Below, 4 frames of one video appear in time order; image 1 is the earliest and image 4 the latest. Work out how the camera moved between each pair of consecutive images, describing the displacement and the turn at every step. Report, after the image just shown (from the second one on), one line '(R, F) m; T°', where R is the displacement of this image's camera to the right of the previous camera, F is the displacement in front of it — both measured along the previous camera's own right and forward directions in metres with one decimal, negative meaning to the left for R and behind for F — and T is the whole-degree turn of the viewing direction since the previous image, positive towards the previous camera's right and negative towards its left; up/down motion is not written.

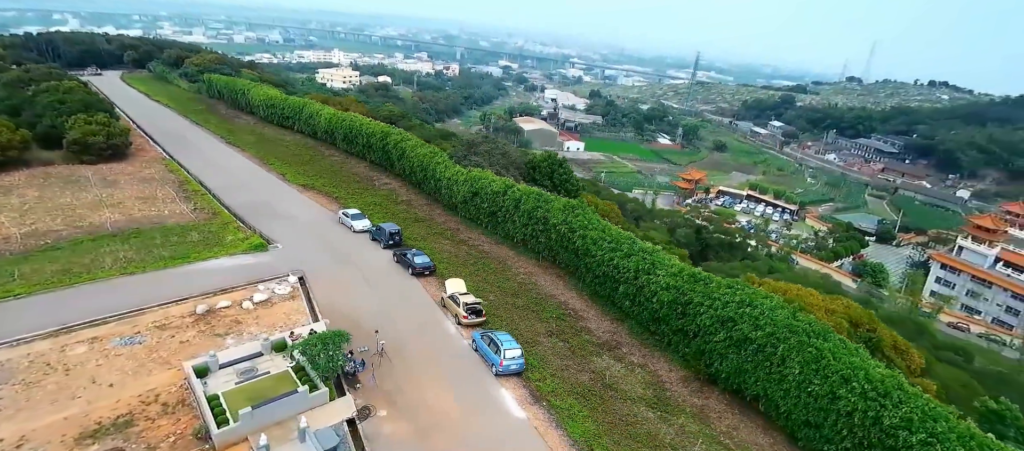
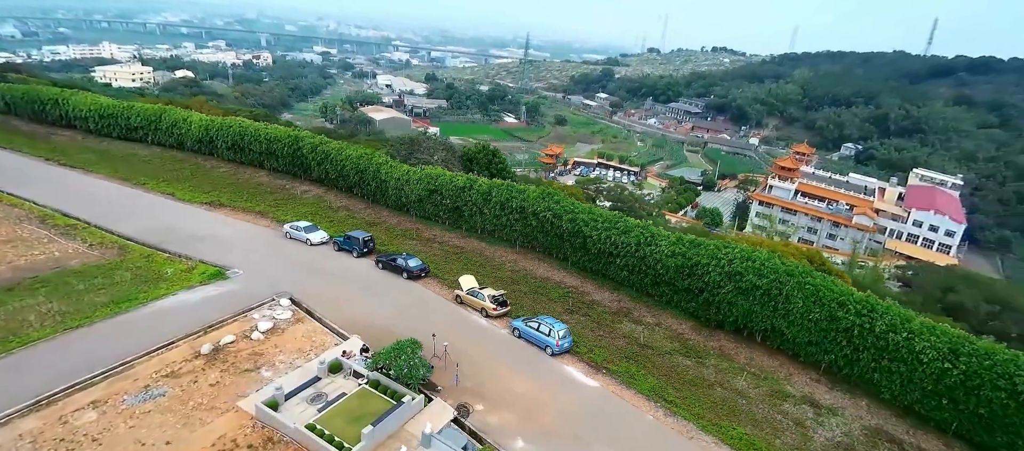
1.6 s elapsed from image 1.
(-5.2, +0.1) m; +15°
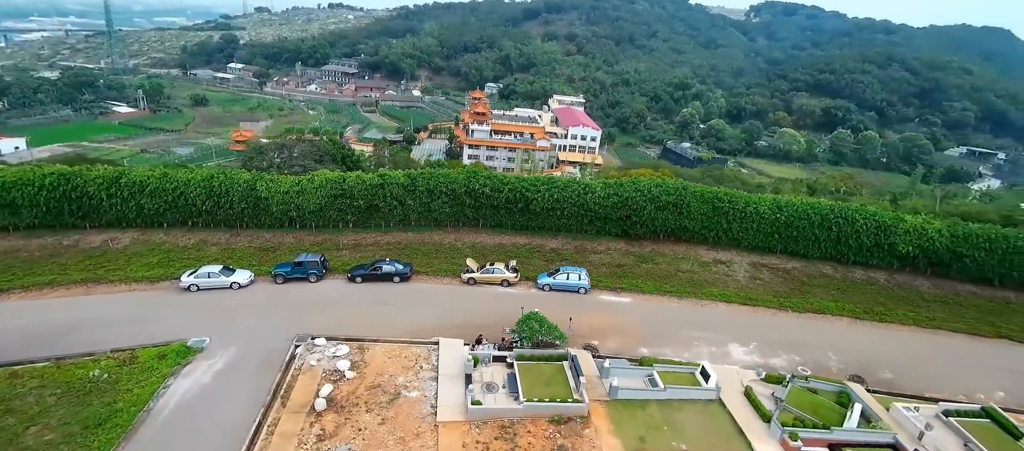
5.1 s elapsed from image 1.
(-10.3, +0.4) m; +31°
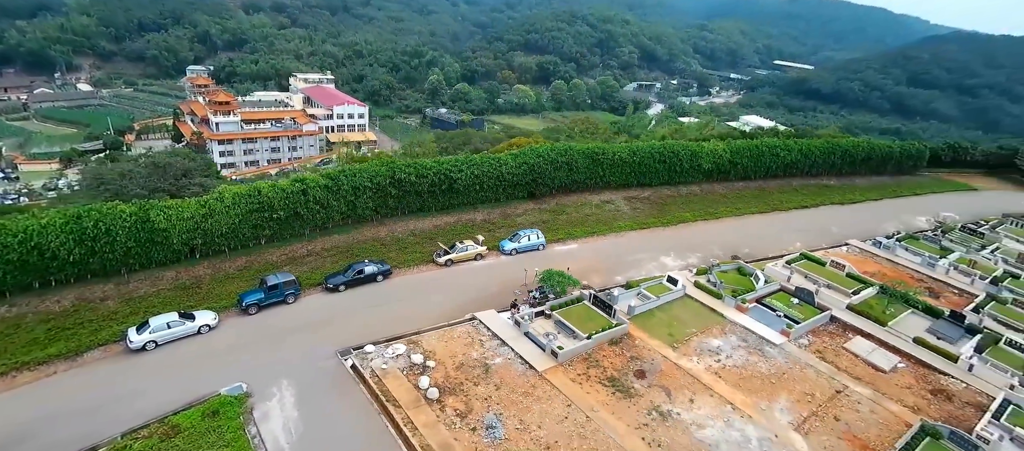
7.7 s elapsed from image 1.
(-8.1, -1.1) m; +25°
